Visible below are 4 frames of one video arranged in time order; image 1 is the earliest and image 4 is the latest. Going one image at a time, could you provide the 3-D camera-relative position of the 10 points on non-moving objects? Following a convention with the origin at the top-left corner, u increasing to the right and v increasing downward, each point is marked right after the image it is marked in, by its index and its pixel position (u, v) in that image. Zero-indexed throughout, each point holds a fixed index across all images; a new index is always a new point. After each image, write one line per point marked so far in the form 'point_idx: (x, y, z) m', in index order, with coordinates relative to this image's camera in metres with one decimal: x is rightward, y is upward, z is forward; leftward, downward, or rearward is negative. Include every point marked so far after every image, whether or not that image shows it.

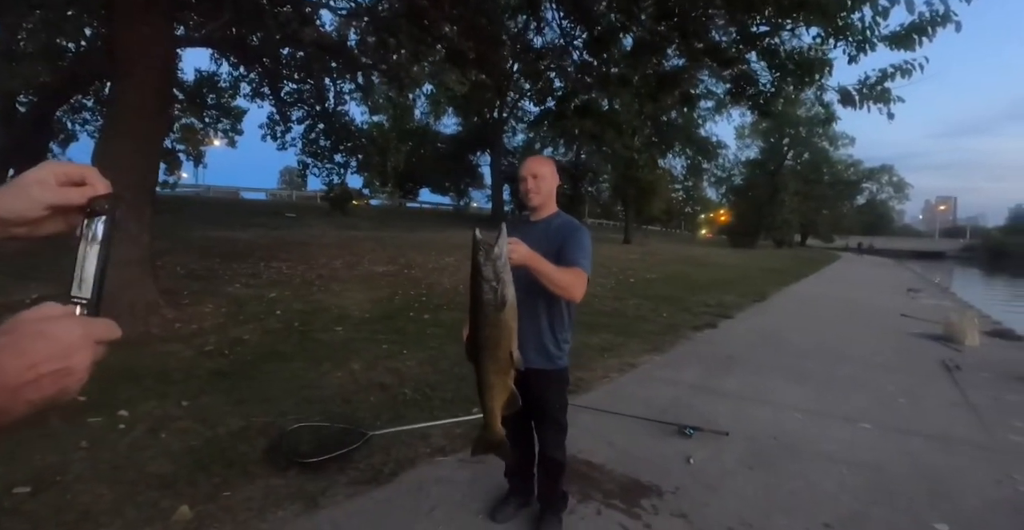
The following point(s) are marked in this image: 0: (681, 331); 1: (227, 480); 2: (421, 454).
0: (+3.1, -1.2, +9.7) m
1: (-1.8, -1.4, +3.3) m
2: (-0.7, -1.4, +3.9) m
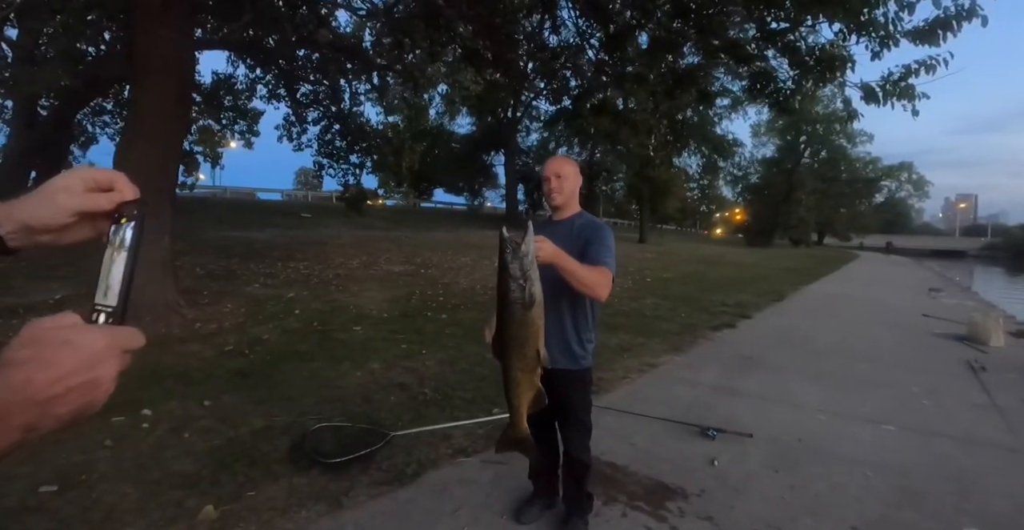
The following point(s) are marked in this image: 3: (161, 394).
0: (+3.4, -1.2, +9.6) m
1: (-1.6, -1.3, +3.3) m
2: (-0.5, -1.4, +3.9) m
3: (-3.1, -1.1, +4.6) m
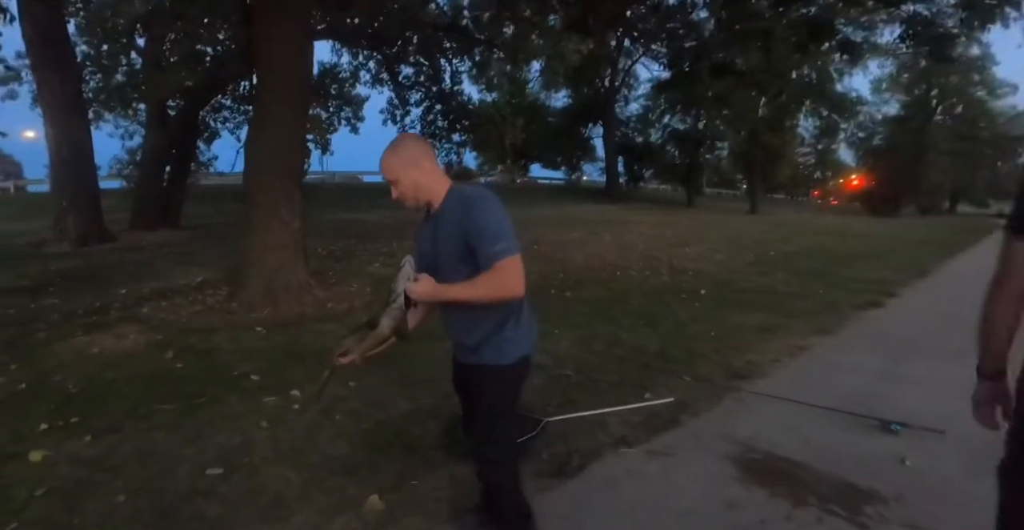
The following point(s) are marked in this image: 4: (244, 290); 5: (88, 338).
0: (+5.4, -0.7, +8.5) m
1: (-0.6, -1.2, +3.1) m
2: (+0.6, -1.2, +3.5) m
3: (-1.8, -1.0, +4.6) m
4: (-3.5, -0.3, +6.9) m
5: (-4.8, -0.9, +6.0) m
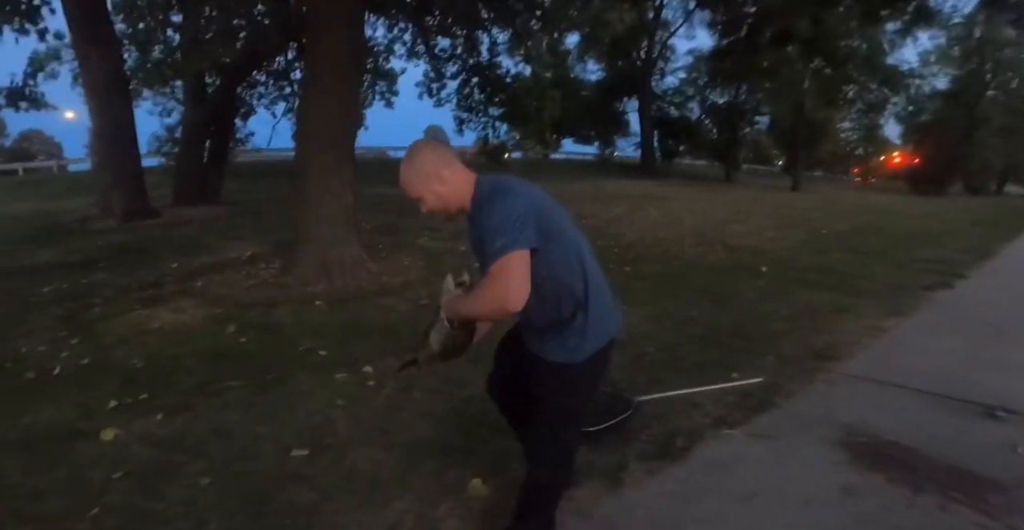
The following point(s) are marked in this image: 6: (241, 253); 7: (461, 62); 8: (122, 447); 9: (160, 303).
0: (+6.1, -0.4, +8.1) m
1: (-0.1, -1.0, +2.9) m
2: (+1.2, -1.0, +3.3) m
3: (-1.2, -0.7, +4.5) m
4: (-2.8, 0.0, +6.8) m
5: (-4.2, -0.5, +6.0) m
6: (-4.5, +0.2, +8.7) m
7: (-1.1, +4.9, +12.6) m
8: (-2.2, -1.0, +2.9) m
9: (-4.2, -0.4, +6.3) m
